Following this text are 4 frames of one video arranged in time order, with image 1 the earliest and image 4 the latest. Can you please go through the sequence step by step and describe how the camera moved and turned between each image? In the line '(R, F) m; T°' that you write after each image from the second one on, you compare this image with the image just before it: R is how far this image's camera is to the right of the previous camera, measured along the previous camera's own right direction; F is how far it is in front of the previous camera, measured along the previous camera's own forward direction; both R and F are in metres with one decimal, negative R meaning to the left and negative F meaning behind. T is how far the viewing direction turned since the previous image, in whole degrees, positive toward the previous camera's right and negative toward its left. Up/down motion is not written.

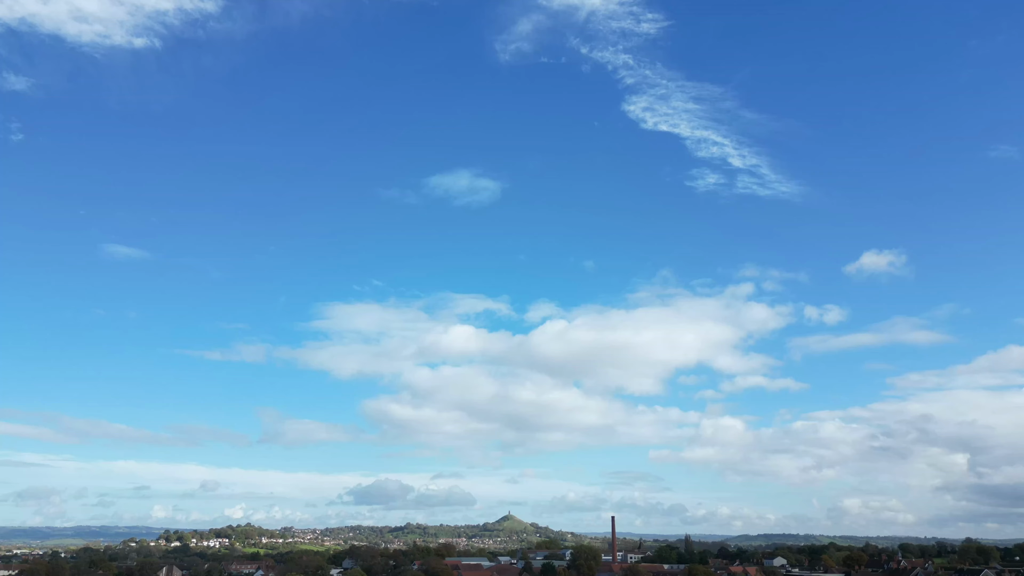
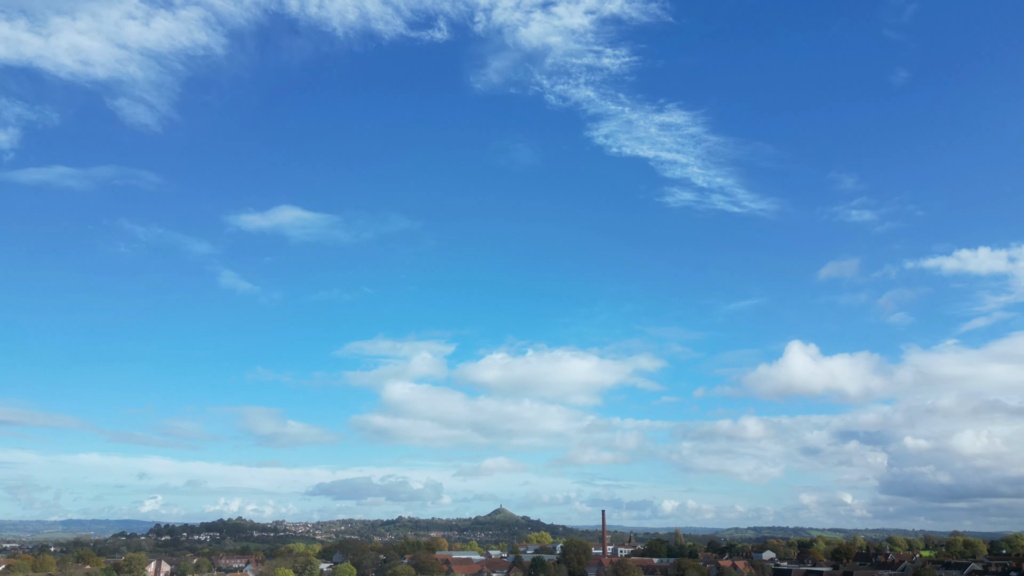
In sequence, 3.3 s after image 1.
(+2.4, +0.3) m; 0°
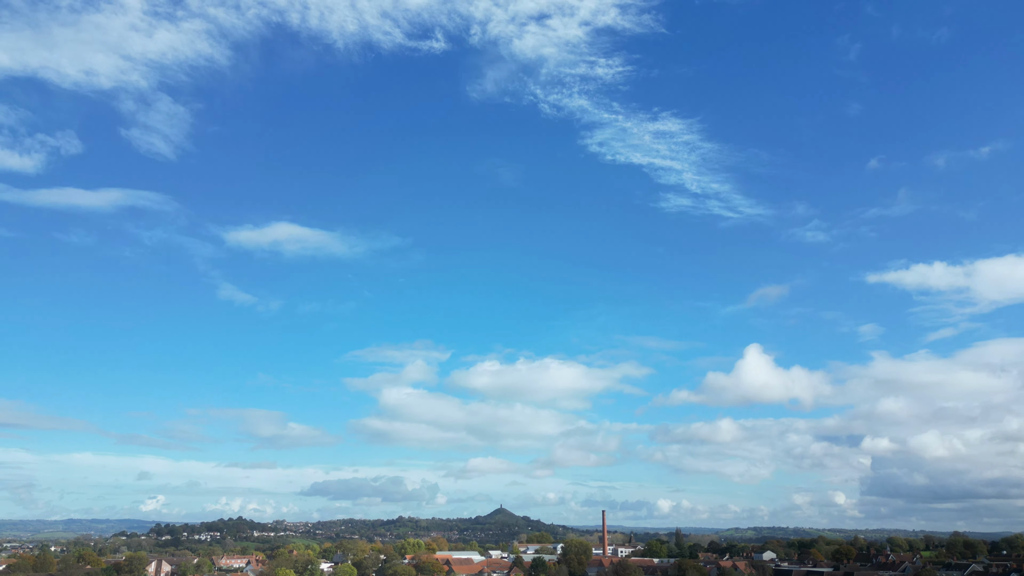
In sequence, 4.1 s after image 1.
(-0.3, -0.1) m; 0°
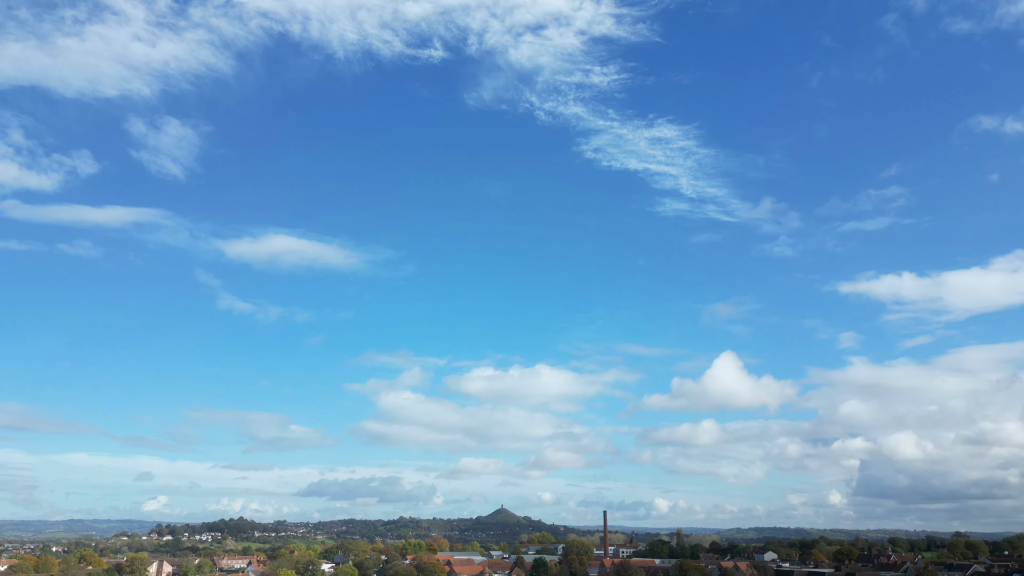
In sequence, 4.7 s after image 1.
(-0.6, -0.1) m; 0°
